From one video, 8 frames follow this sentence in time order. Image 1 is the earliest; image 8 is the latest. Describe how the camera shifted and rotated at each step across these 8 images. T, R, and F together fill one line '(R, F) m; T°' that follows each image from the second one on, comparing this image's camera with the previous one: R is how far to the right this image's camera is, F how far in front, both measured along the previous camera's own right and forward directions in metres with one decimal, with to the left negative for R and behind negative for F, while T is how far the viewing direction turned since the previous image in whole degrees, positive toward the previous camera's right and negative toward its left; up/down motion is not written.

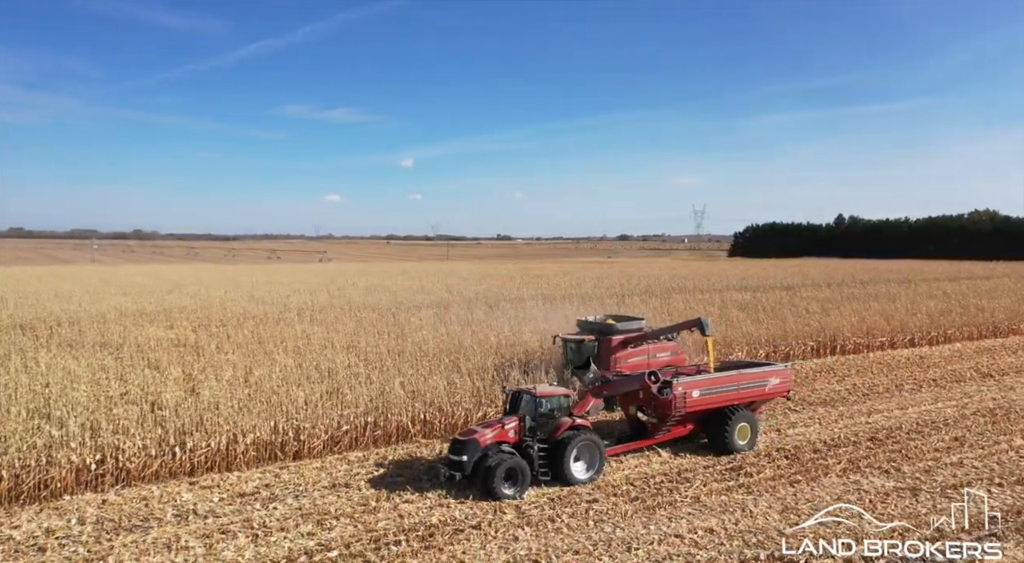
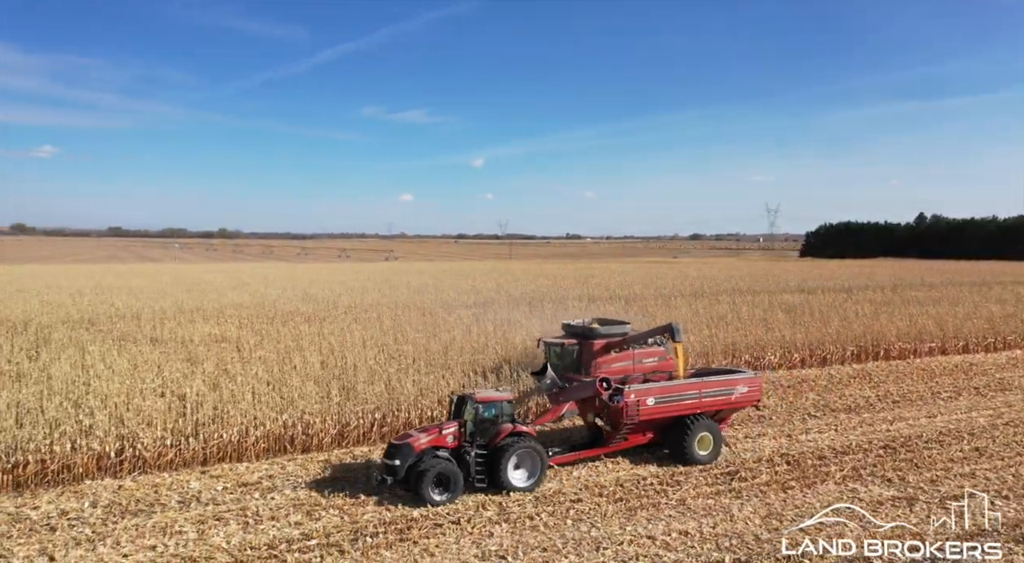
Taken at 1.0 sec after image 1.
(+0.7, -0.1) m; -5°
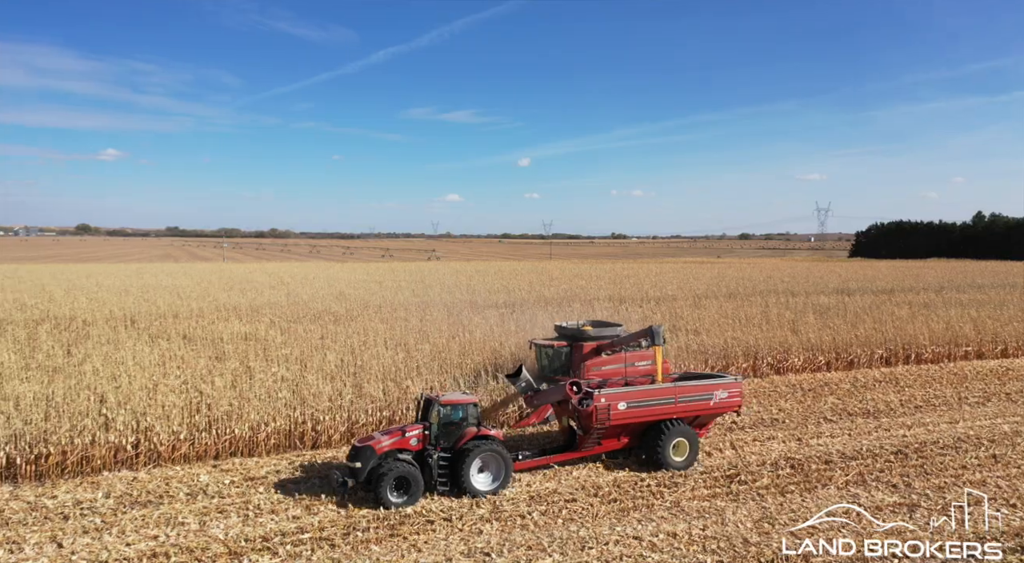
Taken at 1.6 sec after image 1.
(+0.4, -0.1) m; -3°
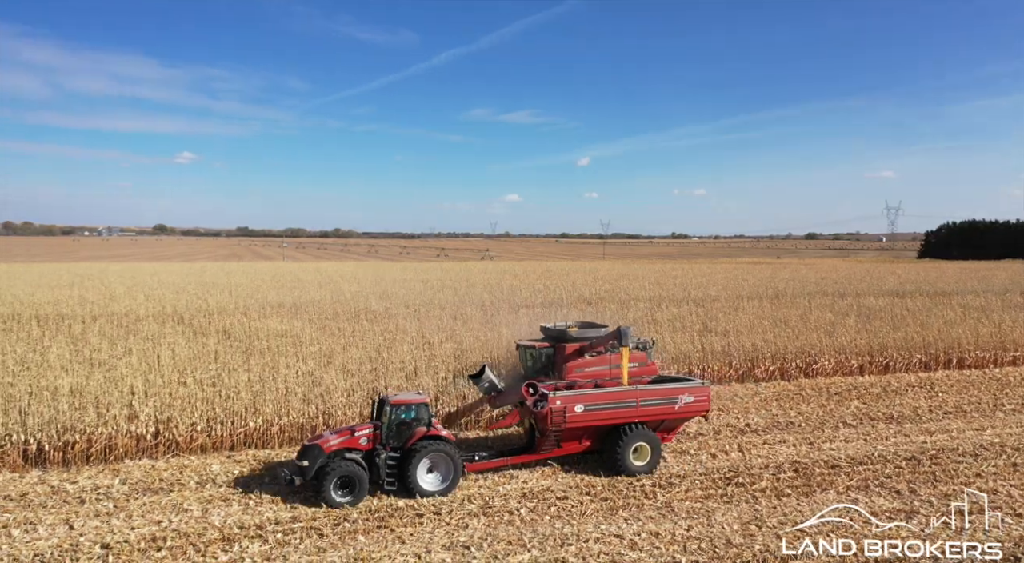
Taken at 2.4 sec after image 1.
(+0.5, -0.1) m; -4°
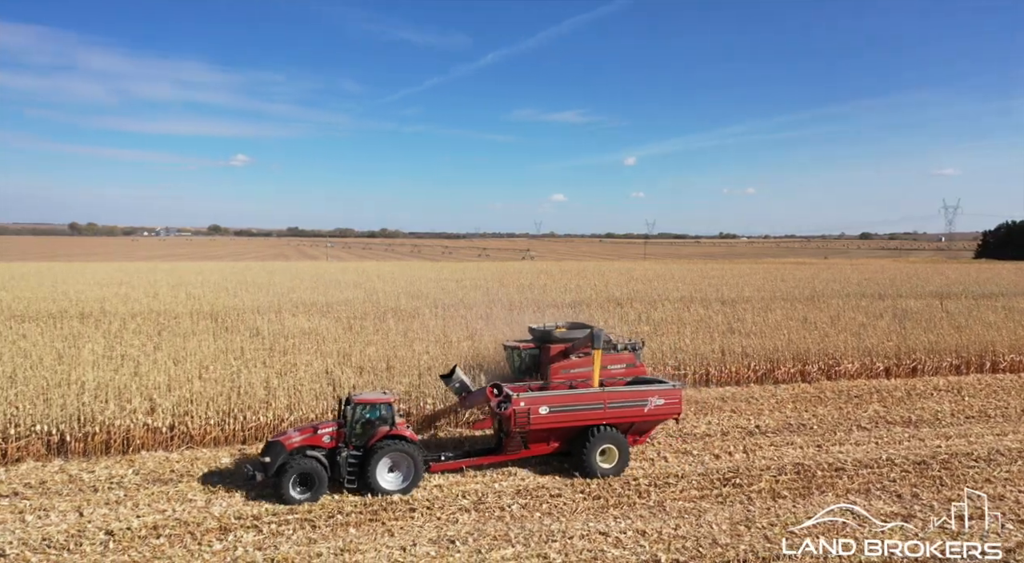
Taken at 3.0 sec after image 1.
(+0.4, -0.1) m; -3°
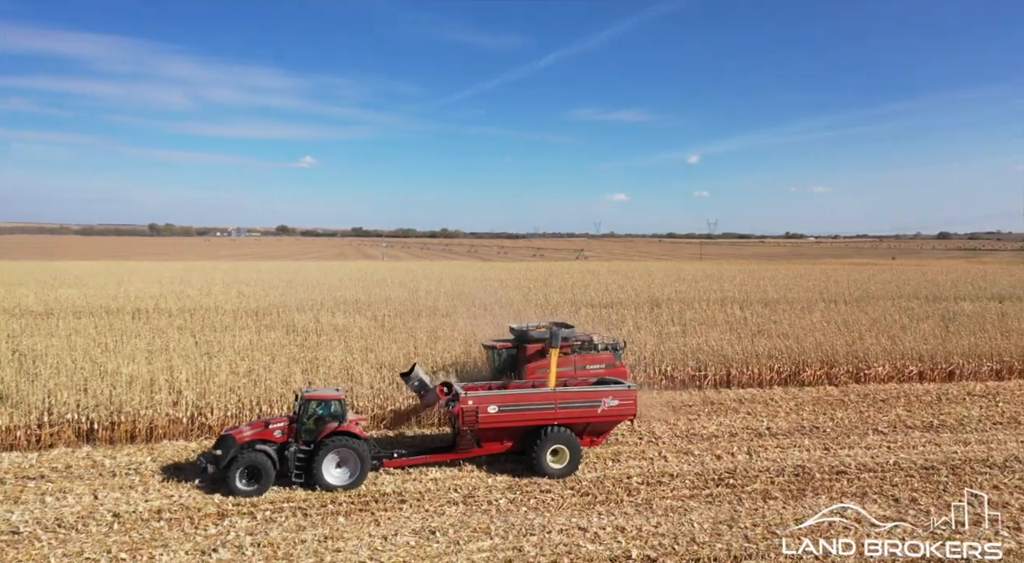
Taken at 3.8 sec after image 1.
(+0.6, -0.1) m; -4°
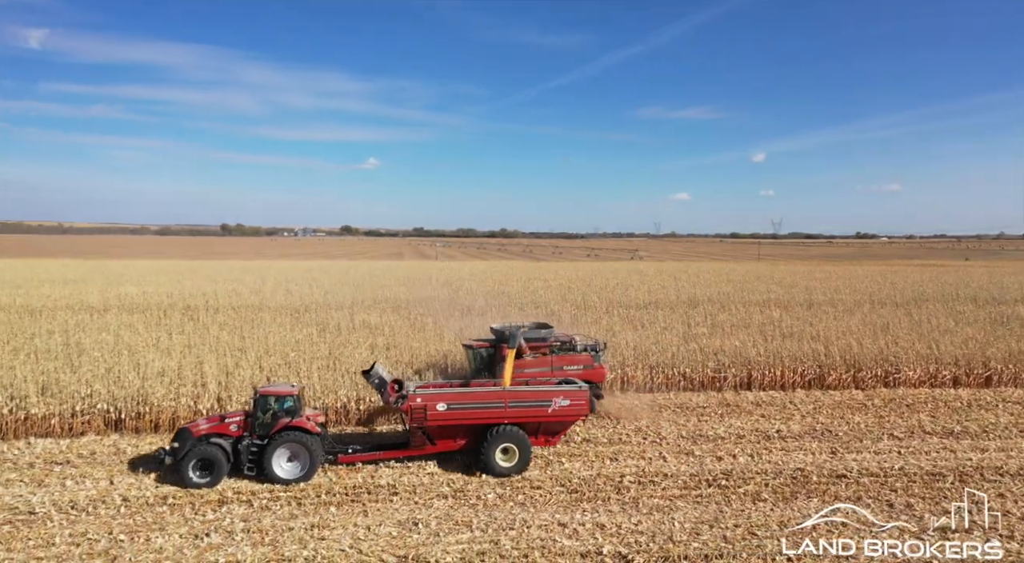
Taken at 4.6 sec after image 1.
(+0.6, -0.1) m; -4°
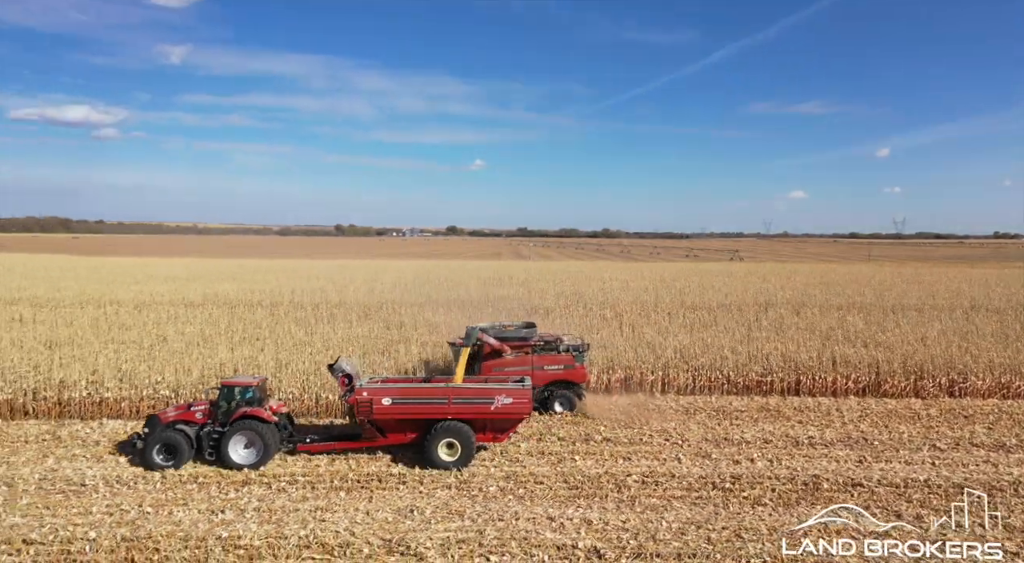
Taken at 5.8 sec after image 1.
(+0.9, -0.2) m; -7°
